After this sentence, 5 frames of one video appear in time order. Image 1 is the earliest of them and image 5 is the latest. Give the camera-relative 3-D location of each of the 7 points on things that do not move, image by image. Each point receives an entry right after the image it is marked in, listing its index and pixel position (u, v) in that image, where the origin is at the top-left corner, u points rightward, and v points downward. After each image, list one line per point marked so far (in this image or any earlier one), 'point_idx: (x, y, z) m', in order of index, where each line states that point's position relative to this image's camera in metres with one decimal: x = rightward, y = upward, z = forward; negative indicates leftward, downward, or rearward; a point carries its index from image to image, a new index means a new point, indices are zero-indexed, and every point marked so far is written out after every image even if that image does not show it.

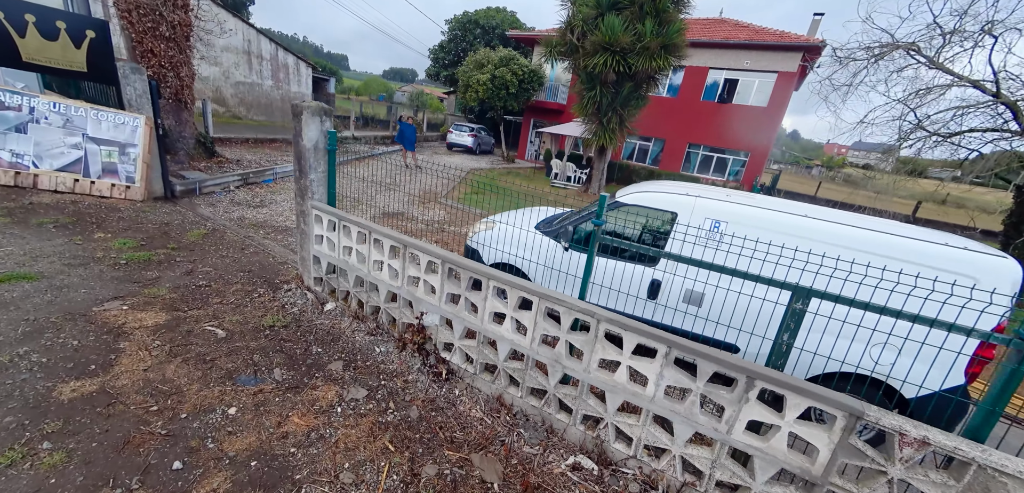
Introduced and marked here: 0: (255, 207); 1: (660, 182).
0: (-4.2, +0.7, +6.3) m
1: (+1.4, +0.6, +3.7) m
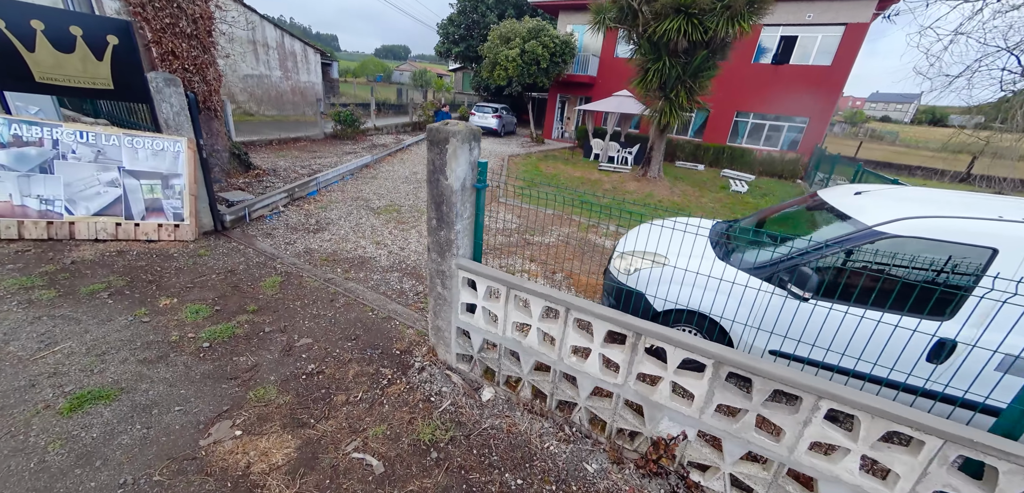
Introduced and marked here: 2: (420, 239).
0: (-2.7, +0.2, +5.4) m
1: (+2.8, +0.3, +2.7) m
2: (-1.3, +0.1, +5.7) m
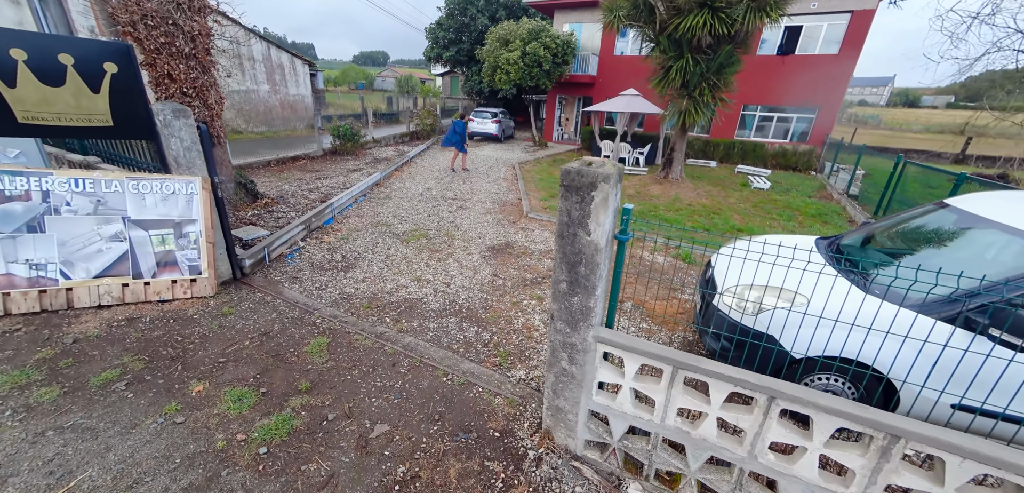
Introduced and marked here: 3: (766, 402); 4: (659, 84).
0: (-2.0, -0.3, +4.8) m
1: (+3.6, +0.2, +2.2) m
2: (-0.6, -0.3, +5.1) m
3: (+1.1, -0.7, +1.7) m
4: (+3.6, +3.9, +9.3) m
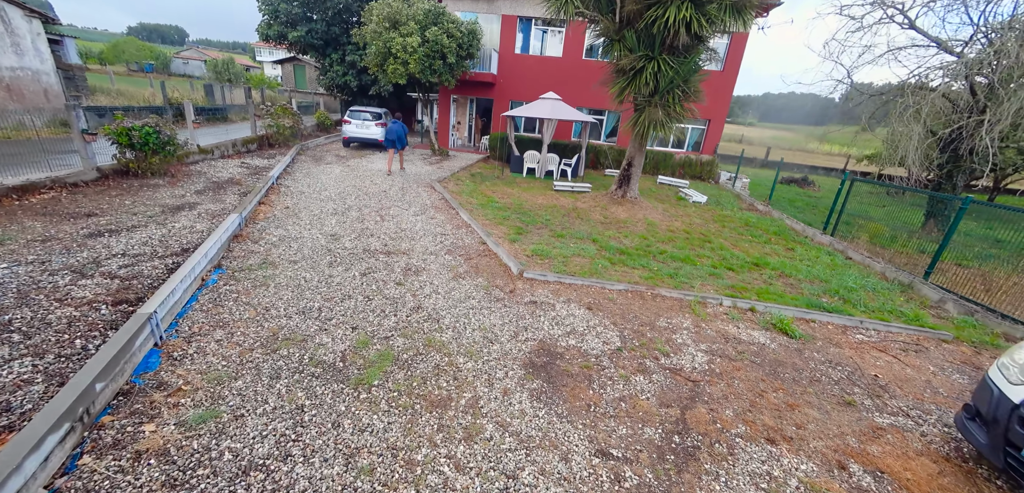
0: (-1.0, -1.4, +1.5) m
1: (+5.1, -0.4, +1.2) m
2: (+0.2, -1.3, +2.3) m
3: (+3.1, -1.4, -0.2) m
4: (+2.2, +3.2, +7.8) m
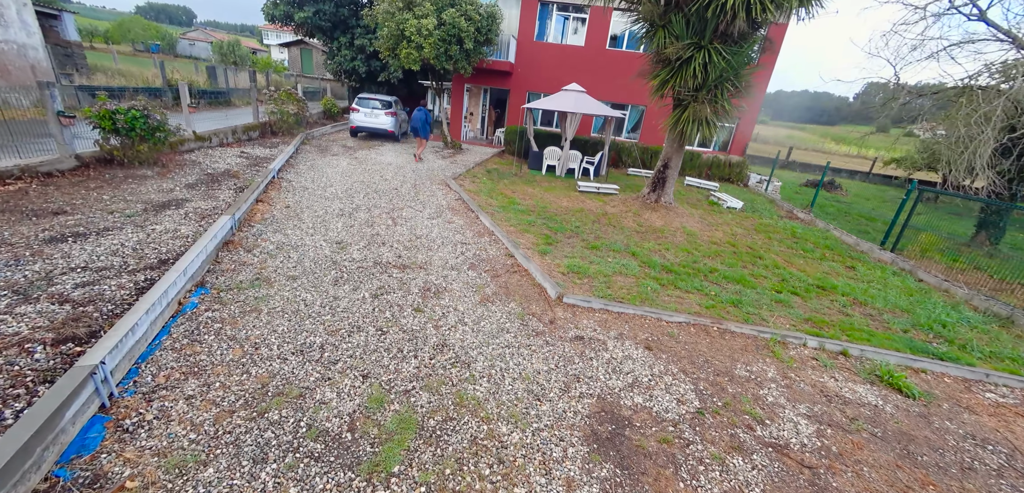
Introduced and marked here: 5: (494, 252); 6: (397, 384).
0: (-0.7, -1.6, +0.8) m
1: (+5.4, -0.8, +0.4) m
2: (+0.5, -1.5, +1.6) m
3: (+3.4, -1.8, -0.9) m
4: (+2.7, +3.0, +6.9) m
5: (-0.2, -0.1, +5.1) m
6: (-0.8, -0.9, +2.7) m
